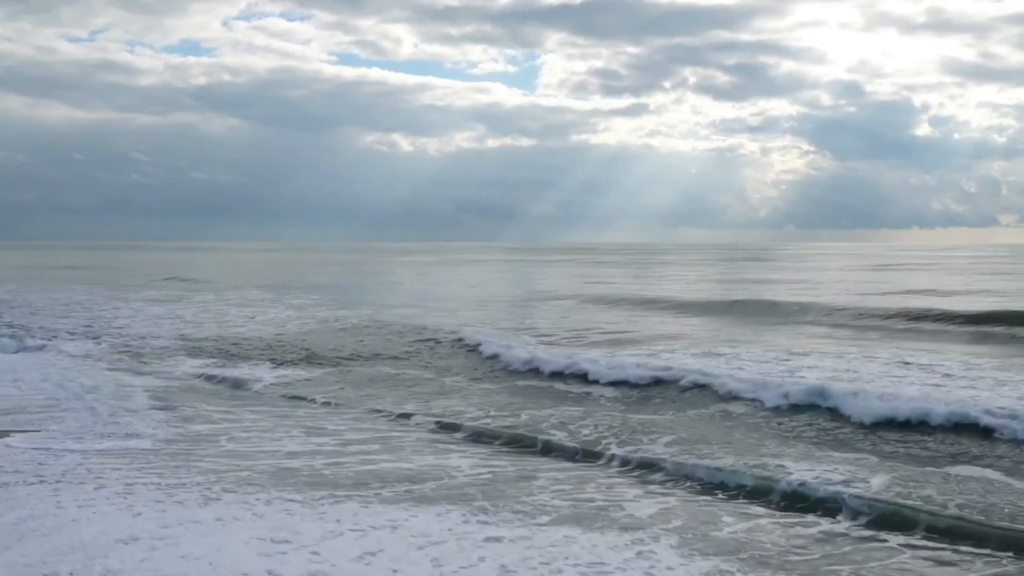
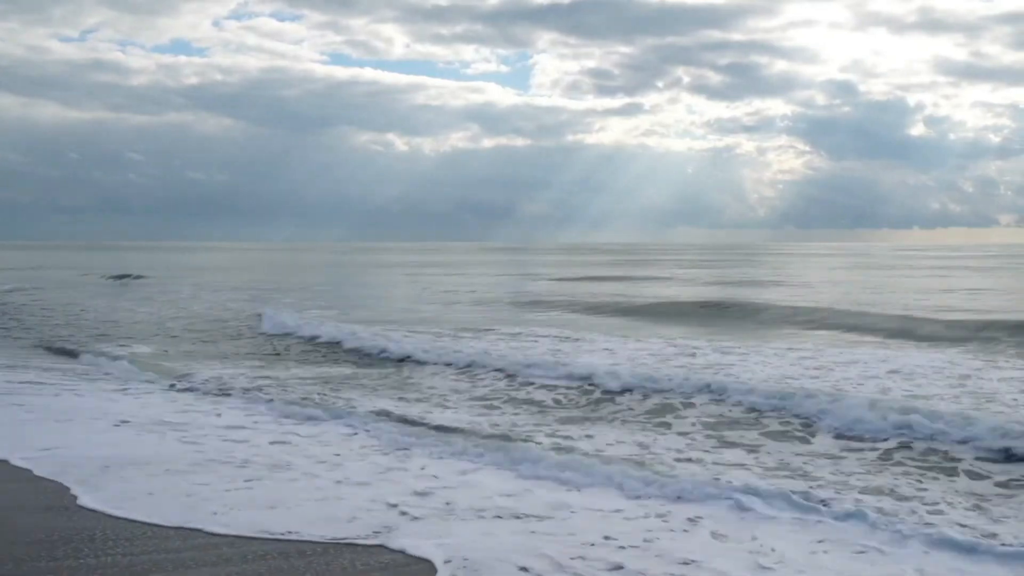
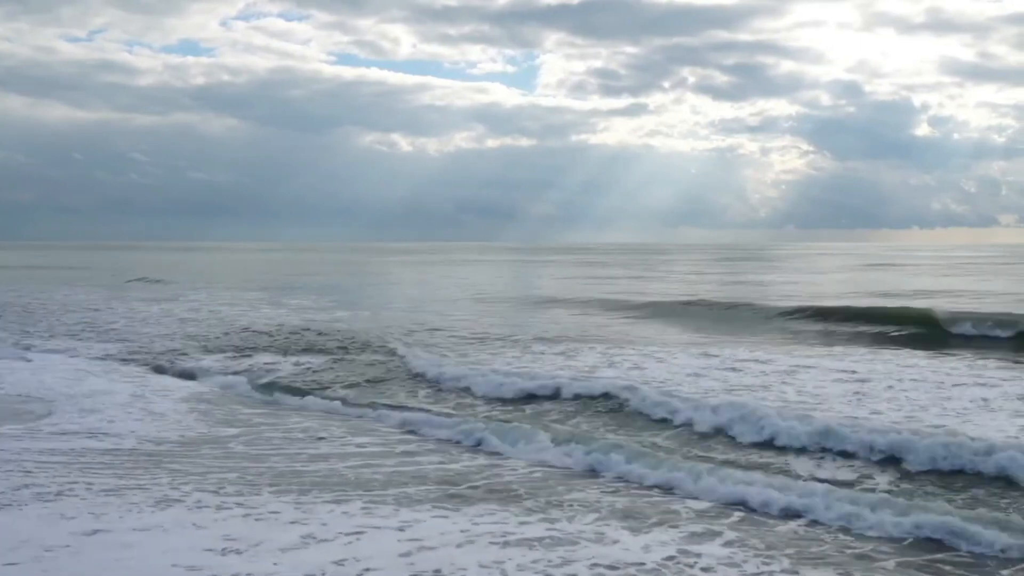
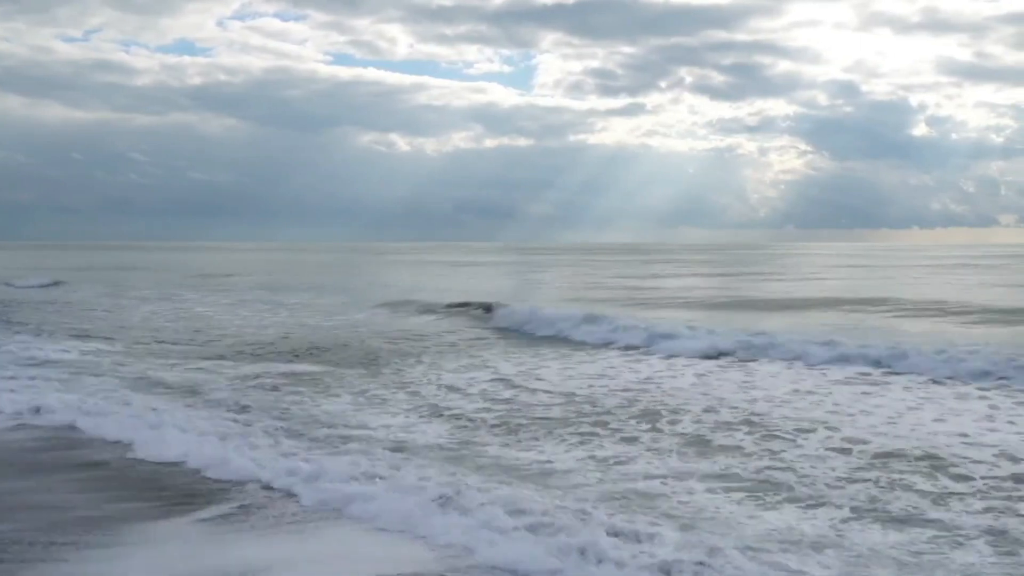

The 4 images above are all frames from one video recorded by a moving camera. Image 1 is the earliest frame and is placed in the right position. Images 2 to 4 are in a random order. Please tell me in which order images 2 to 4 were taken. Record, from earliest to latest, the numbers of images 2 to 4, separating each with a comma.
3, 4, 2
